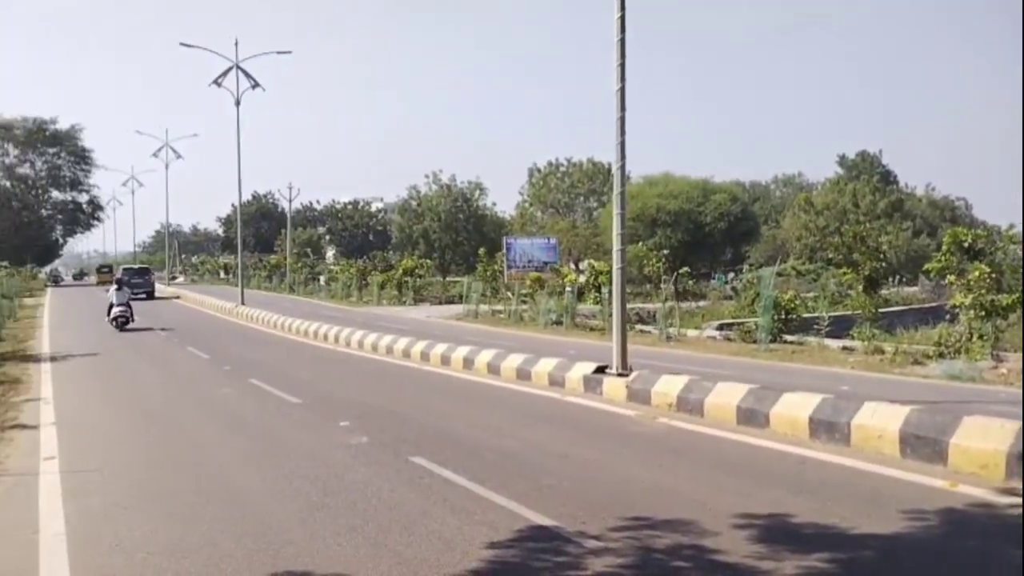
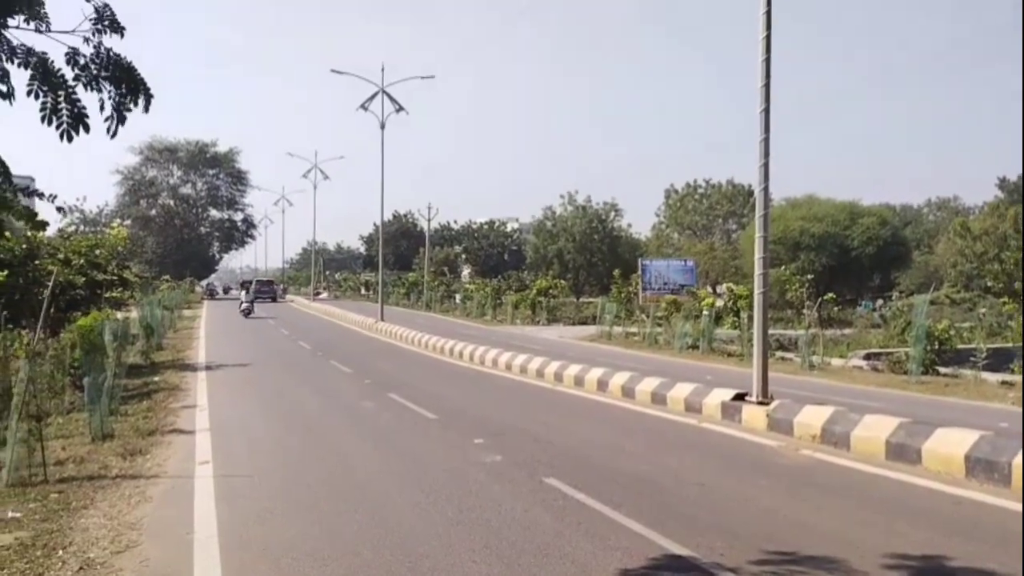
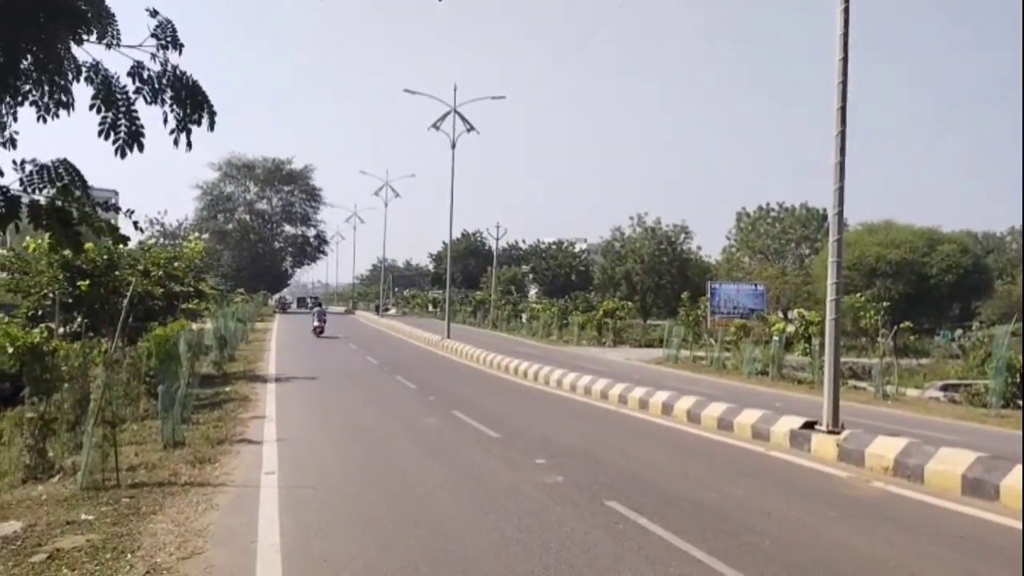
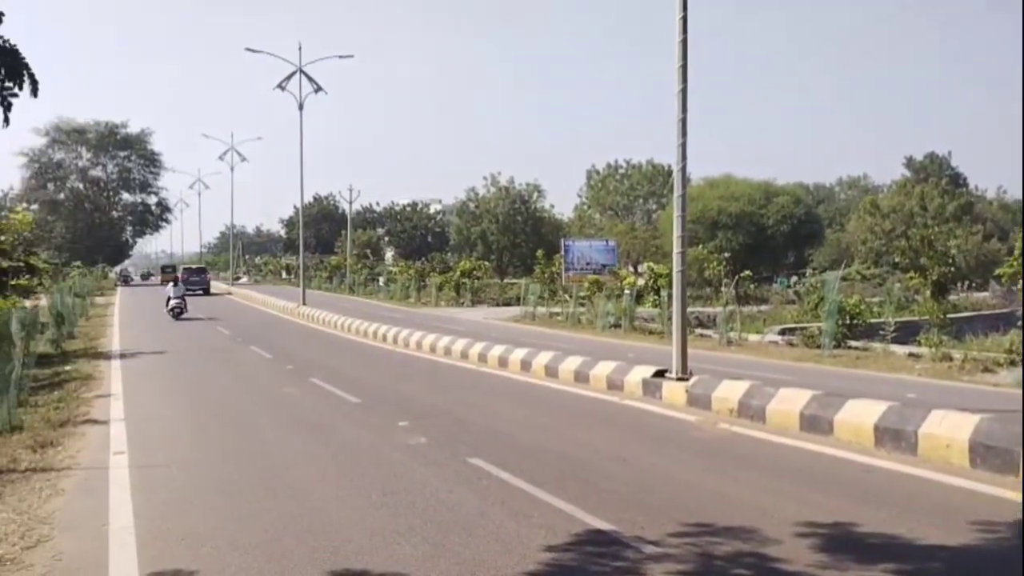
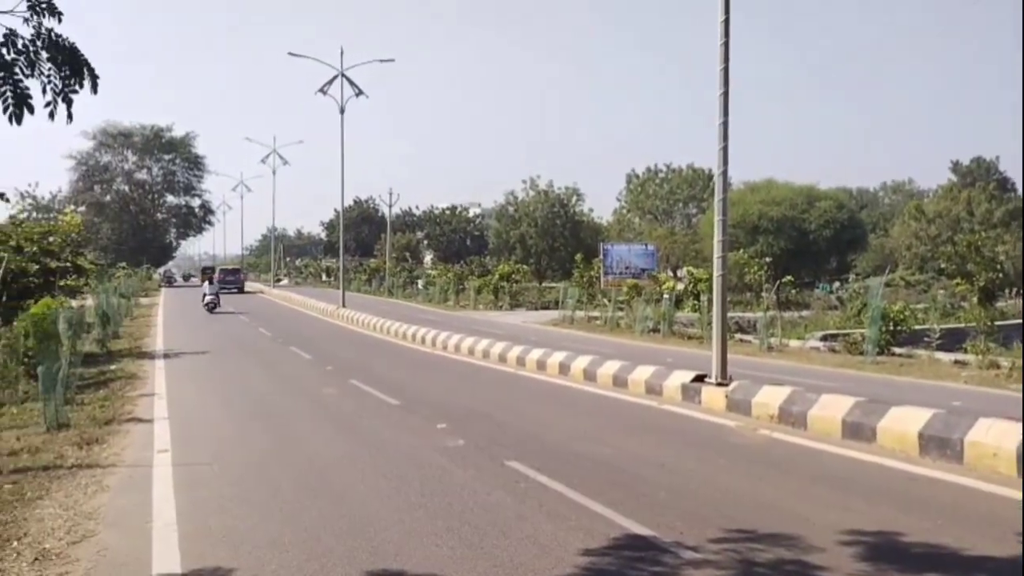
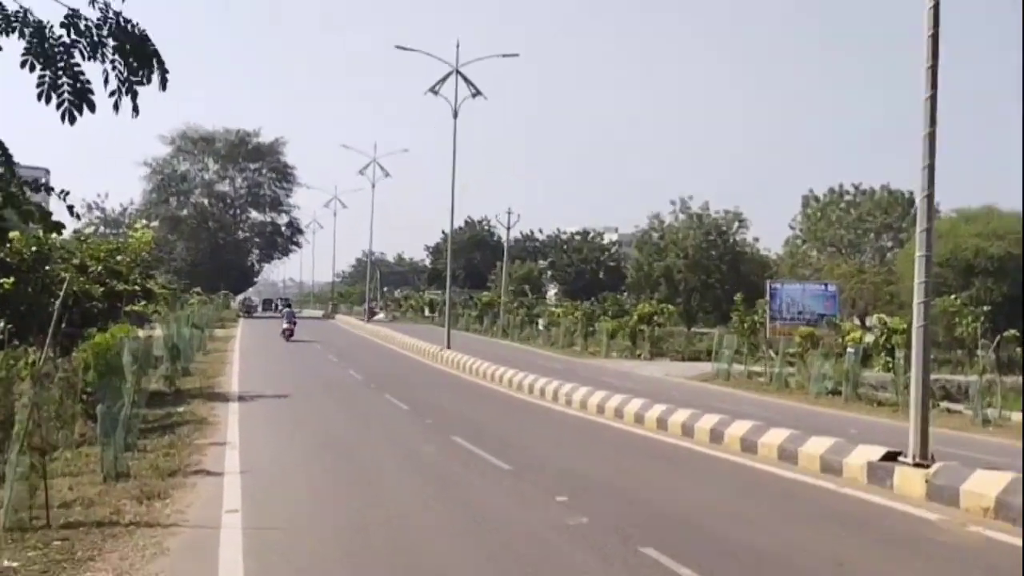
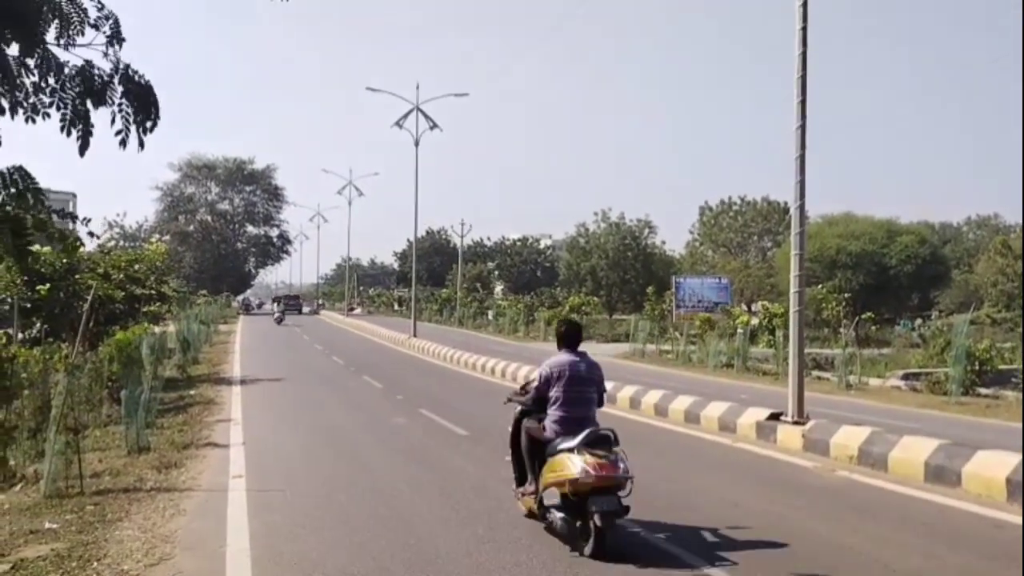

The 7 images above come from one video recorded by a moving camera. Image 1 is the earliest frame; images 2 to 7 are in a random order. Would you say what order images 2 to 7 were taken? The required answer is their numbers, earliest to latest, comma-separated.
4, 5, 2, 7, 3, 6
